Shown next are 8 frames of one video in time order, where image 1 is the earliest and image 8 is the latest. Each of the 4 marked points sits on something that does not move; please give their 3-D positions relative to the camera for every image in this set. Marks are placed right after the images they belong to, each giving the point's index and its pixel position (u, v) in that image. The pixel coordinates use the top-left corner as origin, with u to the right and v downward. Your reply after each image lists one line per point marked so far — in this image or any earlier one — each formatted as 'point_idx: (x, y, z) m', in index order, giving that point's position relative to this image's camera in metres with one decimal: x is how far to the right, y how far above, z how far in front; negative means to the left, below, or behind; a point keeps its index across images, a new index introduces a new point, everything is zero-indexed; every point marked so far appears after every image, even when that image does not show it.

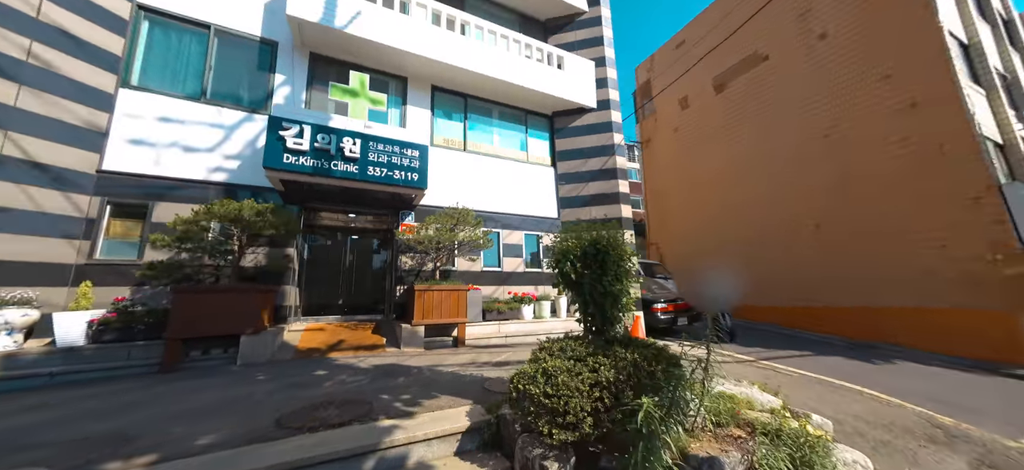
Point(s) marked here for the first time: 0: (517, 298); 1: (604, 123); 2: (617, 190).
0: (0.0, -1.4, +7.5) m
1: (+2.6, +3.1, +9.6) m
2: (+2.8, +1.2, +9.1) m
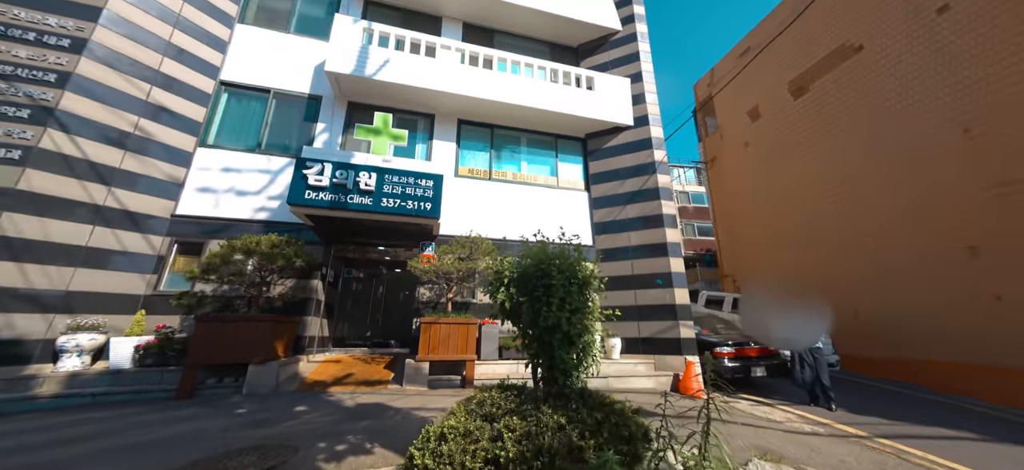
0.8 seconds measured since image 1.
0: (+0.5, -2.0, +6.9) m
1: (+3.3, +2.4, +8.8) m
2: (+3.5, +0.6, +8.1) m
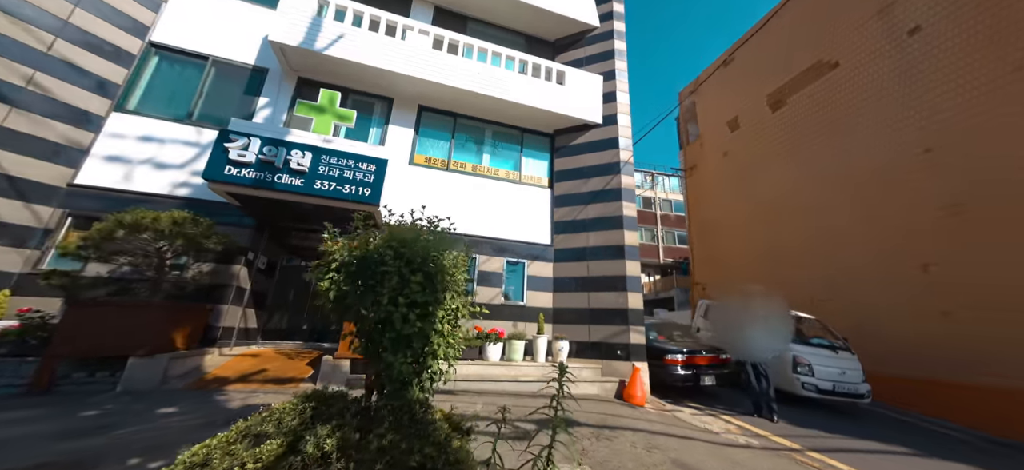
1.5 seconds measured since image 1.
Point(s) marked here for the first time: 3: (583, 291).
0: (-0.6, -1.9, +6.5) m
1: (+2.4, +2.3, +8.5) m
2: (+2.5, +0.5, +7.8) m
3: (+1.6, -1.3, +7.7) m
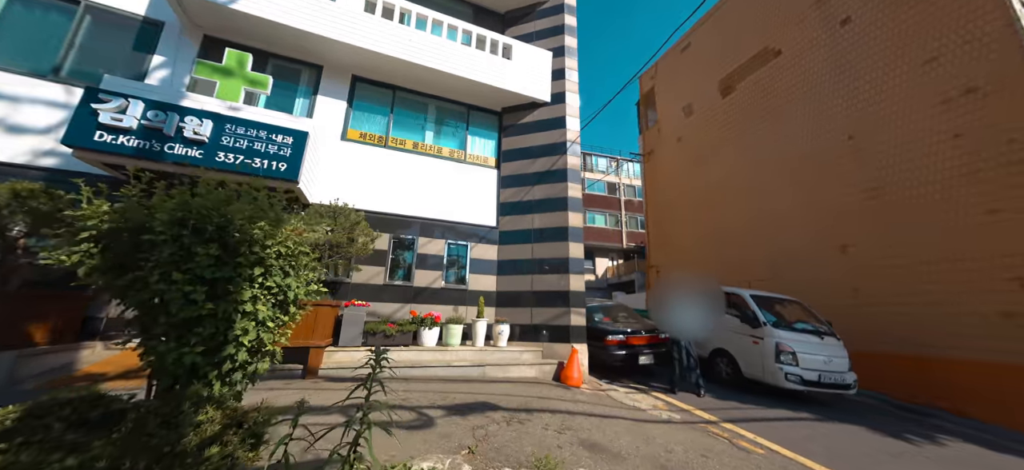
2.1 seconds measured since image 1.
0: (-1.7, -1.5, +6.2) m
1: (+1.1, +2.8, +8.3) m
2: (+1.2, +0.9, +7.7) m
3: (+0.3, -0.8, +7.5) m
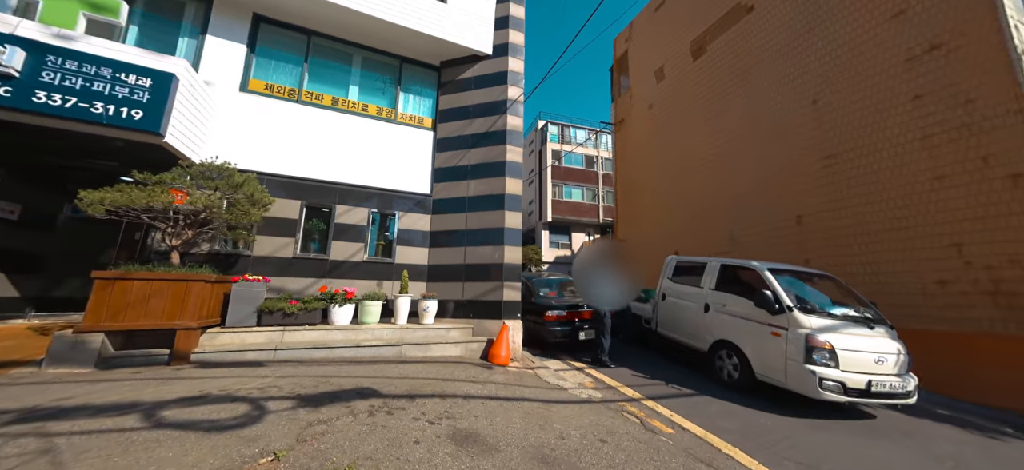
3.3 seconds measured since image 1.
0: (-3.0, -1.0, +5.6) m
1: (-0.3, +3.5, +7.5) m
2: (-0.2, +1.6, +7.1) m
3: (-1.0, -0.2, +7.0) m
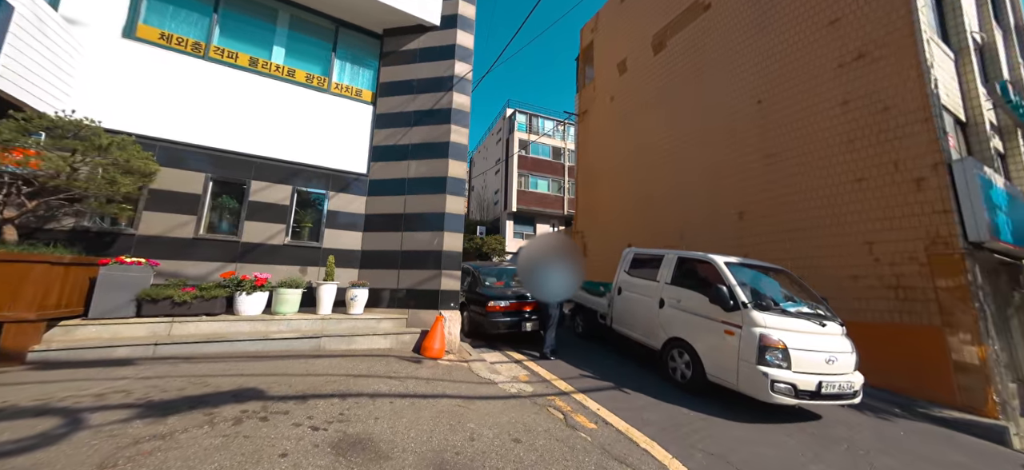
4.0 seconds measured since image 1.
0: (-4.0, -0.7, +4.9) m
1: (-1.4, +3.8, +7.0) m
2: (-1.2, +1.8, +6.6) m
3: (-2.1, +0.1, +6.5) m
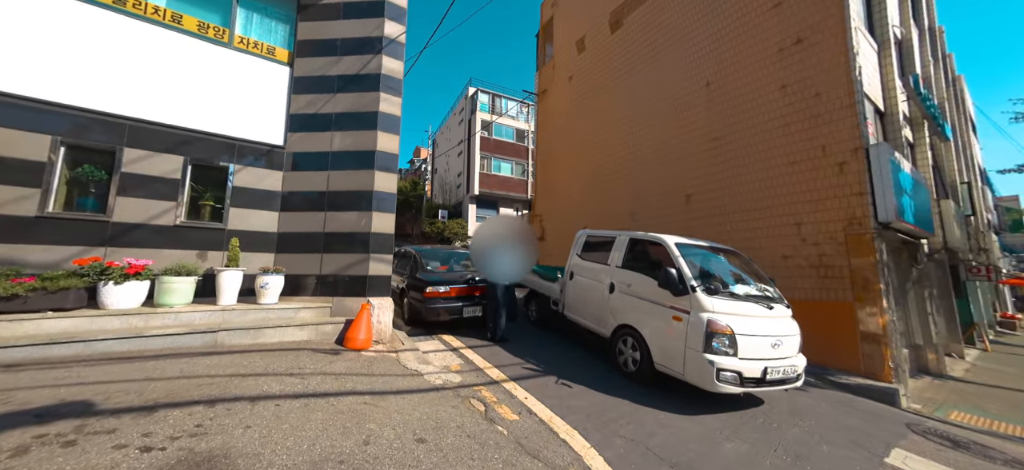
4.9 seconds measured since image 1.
0: (-4.9, -0.4, +4.1) m
1: (-2.5, +4.1, +6.2) m
2: (-2.3, +2.2, +5.9) m
3: (-3.2, +0.4, +5.8) m
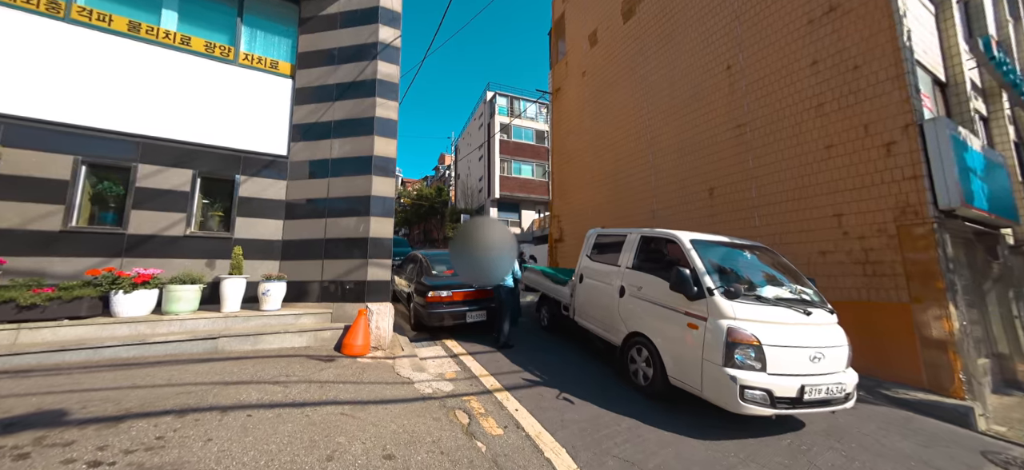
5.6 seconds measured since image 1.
0: (-5.0, -0.6, +4.3) m
1: (-2.6, +4.0, +6.3) m
2: (-2.4, +2.1, +5.9) m
3: (-3.2, +0.3, +5.9) m
